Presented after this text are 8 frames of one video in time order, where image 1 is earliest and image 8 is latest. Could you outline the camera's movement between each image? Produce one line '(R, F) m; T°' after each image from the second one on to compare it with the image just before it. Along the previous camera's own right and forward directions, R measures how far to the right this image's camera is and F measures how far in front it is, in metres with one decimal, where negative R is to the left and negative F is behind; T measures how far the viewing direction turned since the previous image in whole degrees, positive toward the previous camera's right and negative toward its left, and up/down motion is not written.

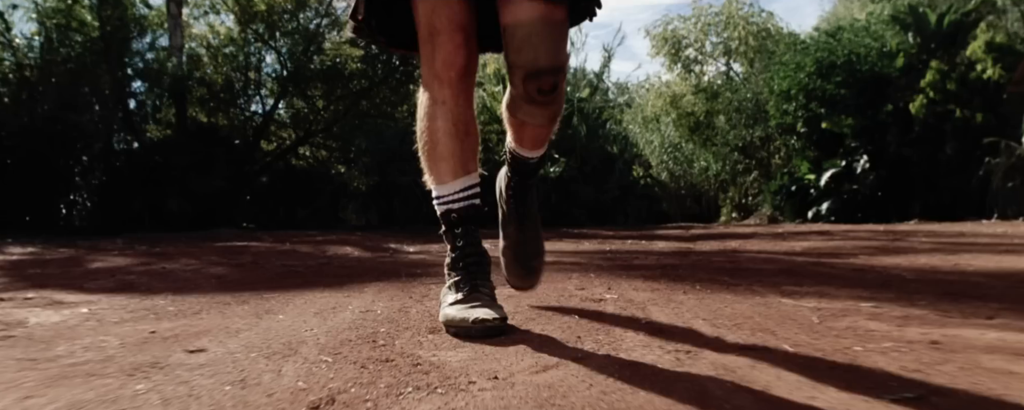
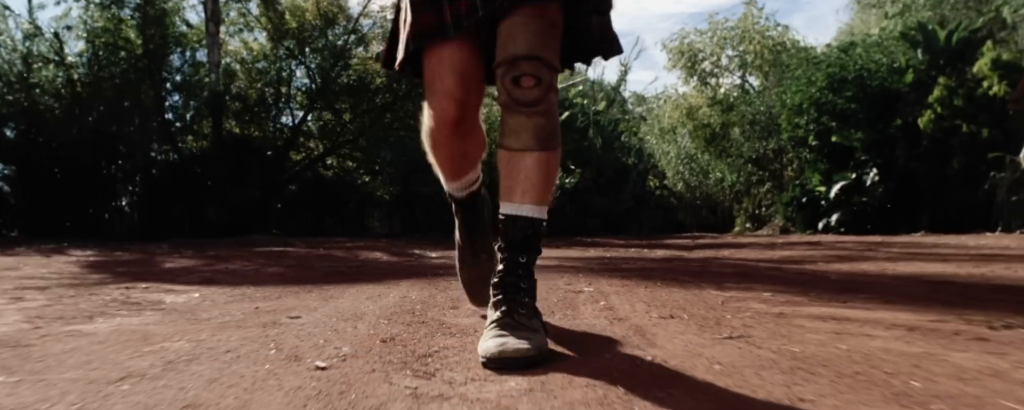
(+0.1, -0.5) m; -2°
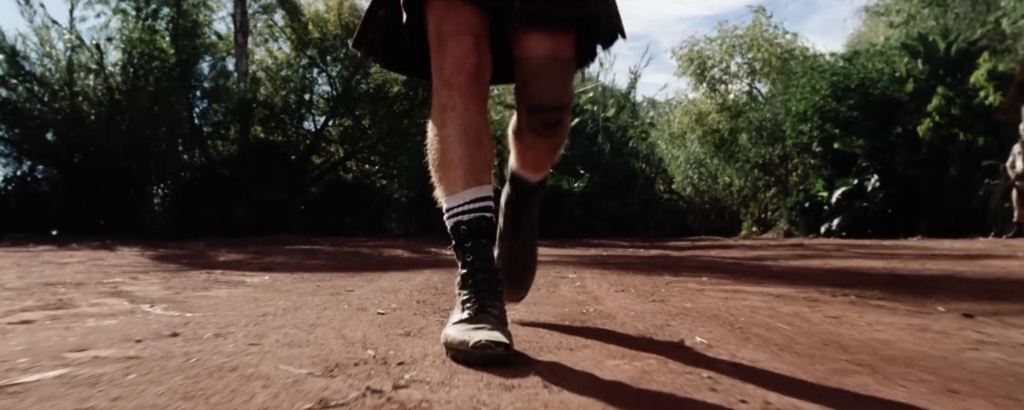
(+0.1, -0.6) m; -1°
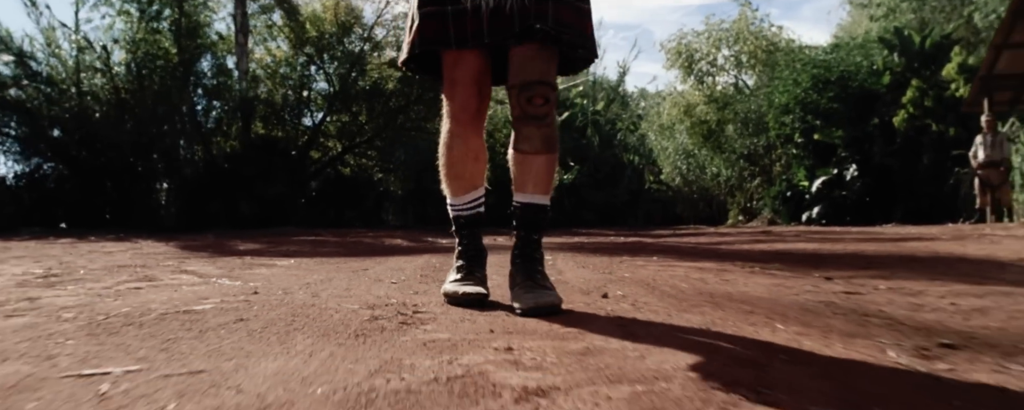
(0.0, -0.5) m; 0°
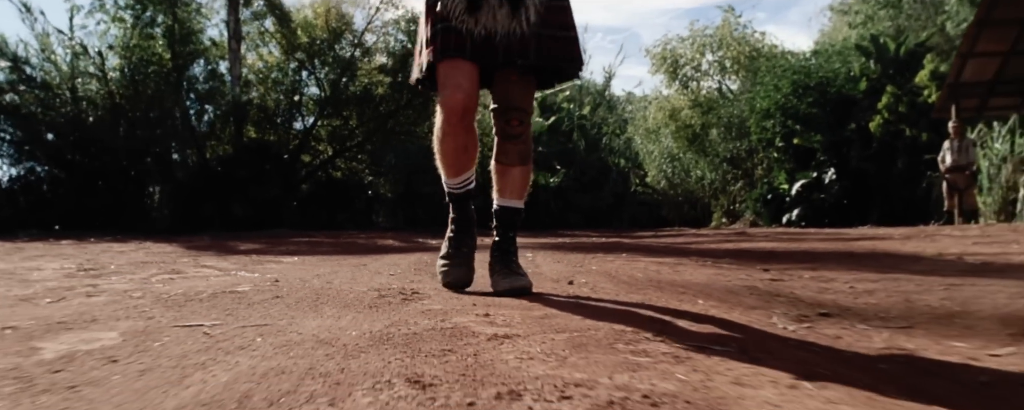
(0.0, -0.3) m; +1°
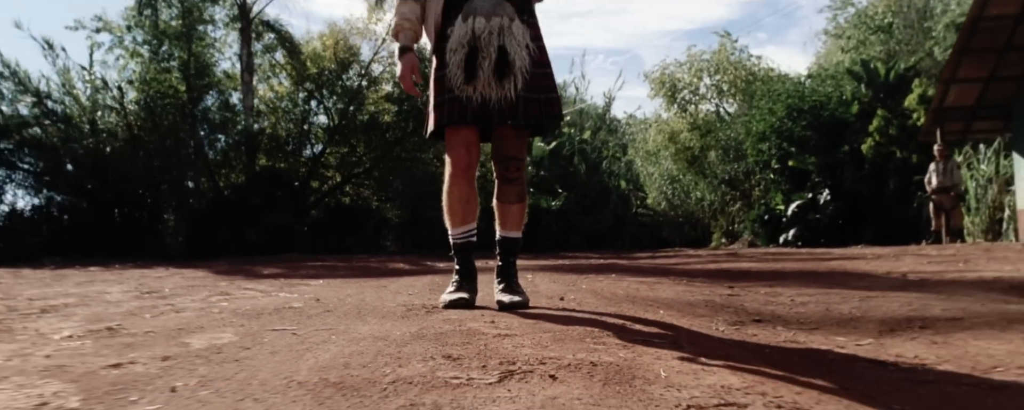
(0.0, -0.4) m; 0°
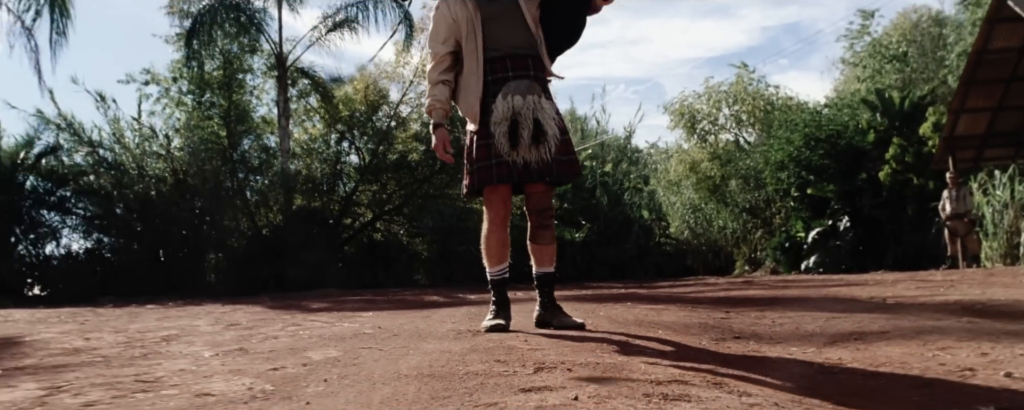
(0.0, -0.5) m; -2°
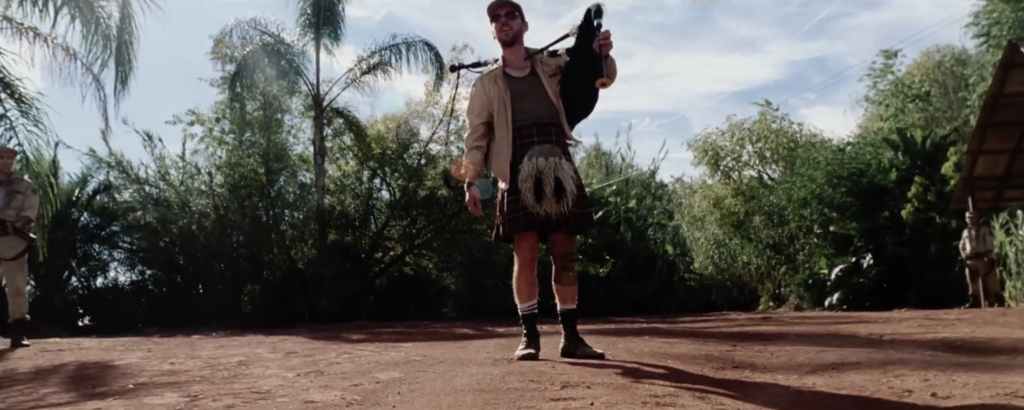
(0.0, -0.4) m; -2°
